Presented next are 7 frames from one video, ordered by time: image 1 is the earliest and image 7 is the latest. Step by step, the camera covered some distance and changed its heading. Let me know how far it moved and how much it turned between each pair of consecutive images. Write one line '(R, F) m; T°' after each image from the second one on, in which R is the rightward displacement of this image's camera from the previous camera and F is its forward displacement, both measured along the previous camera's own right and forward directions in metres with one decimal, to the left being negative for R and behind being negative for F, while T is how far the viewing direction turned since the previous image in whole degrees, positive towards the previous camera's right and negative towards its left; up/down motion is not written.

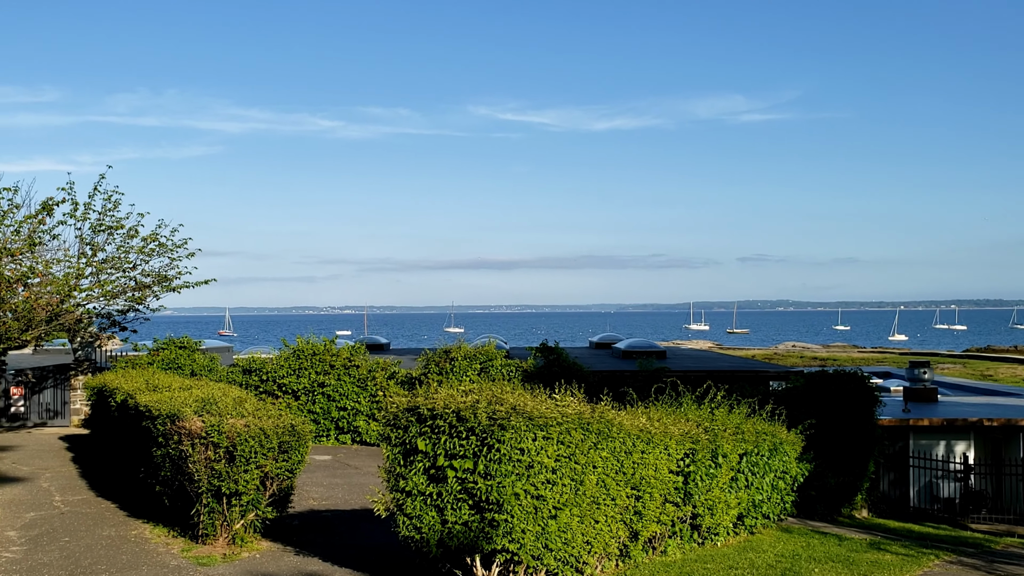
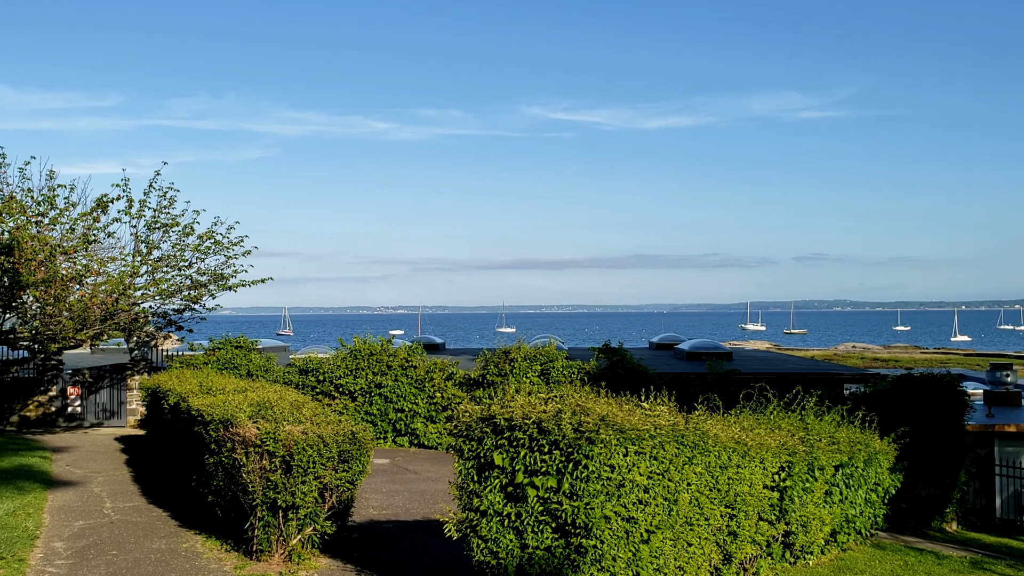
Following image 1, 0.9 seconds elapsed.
(-0.3, +0.8) m; -4°
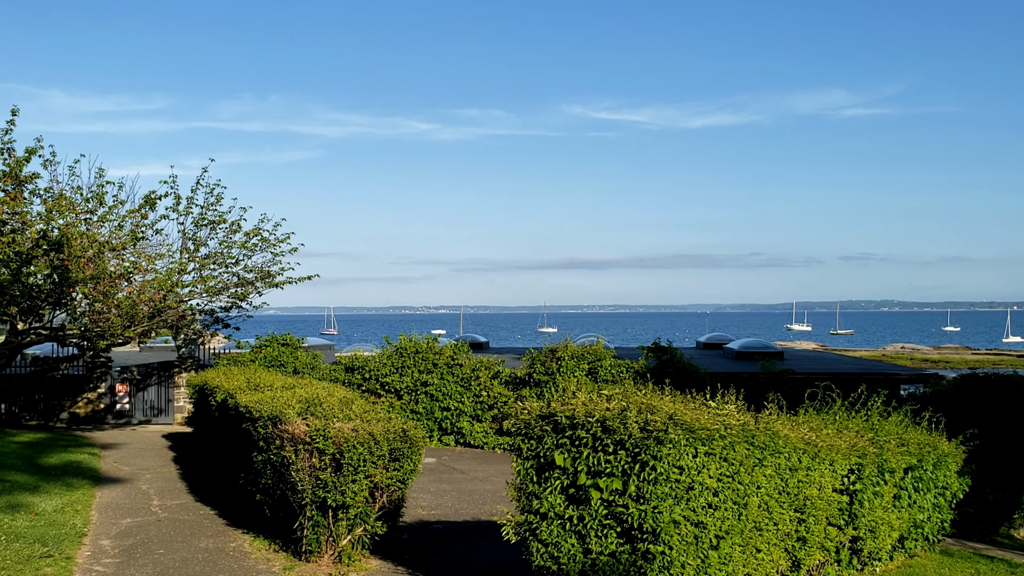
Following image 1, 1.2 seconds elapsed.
(-0.1, +0.3) m; -3°
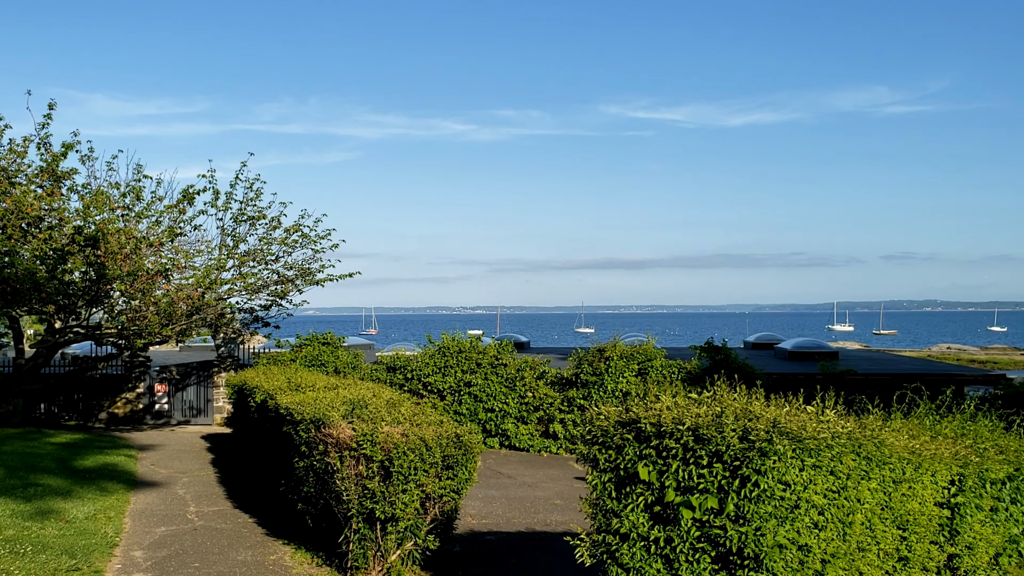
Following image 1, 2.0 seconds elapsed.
(-0.2, +0.7) m; -2°
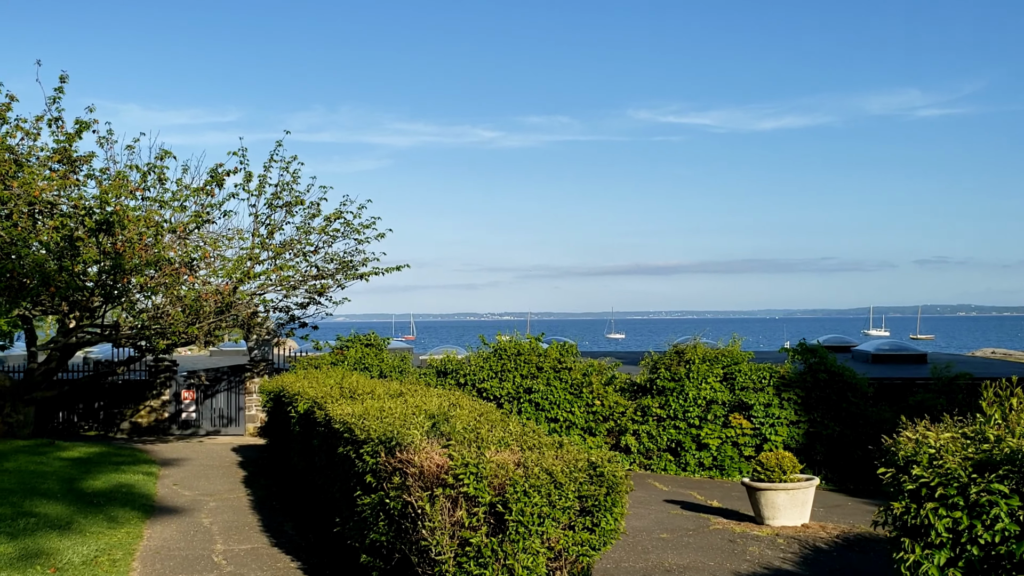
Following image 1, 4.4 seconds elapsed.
(-0.7, +2.0) m; -2°
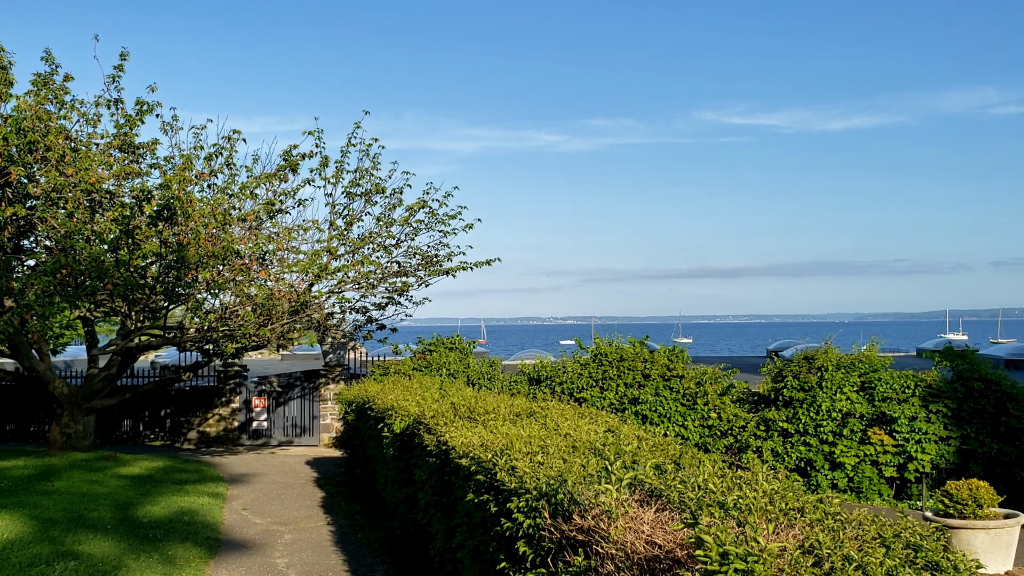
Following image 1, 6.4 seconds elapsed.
(-0.7, +1.7) m; -4°
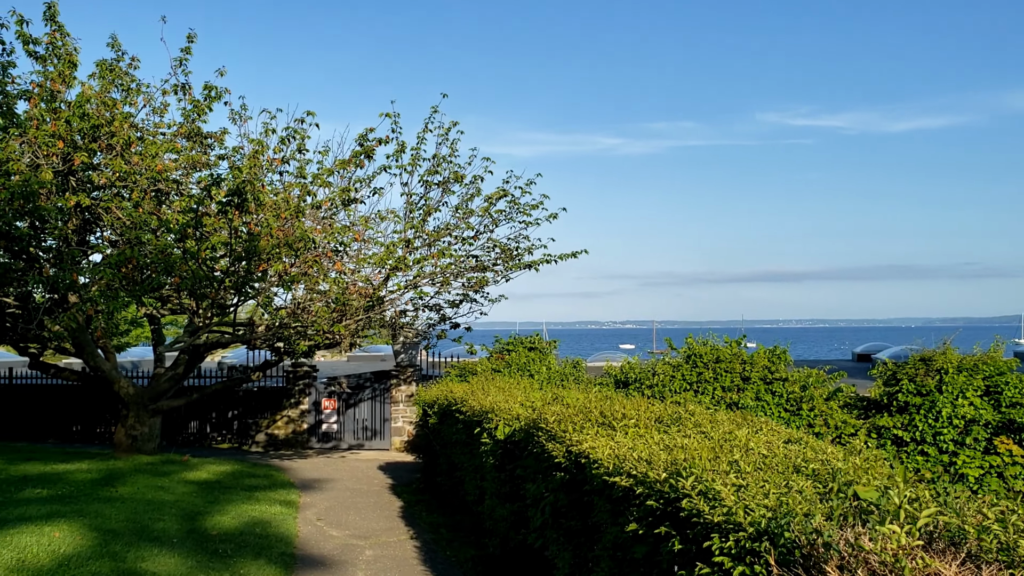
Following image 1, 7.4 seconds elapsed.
(-0.5, +1.0) m; -4°
